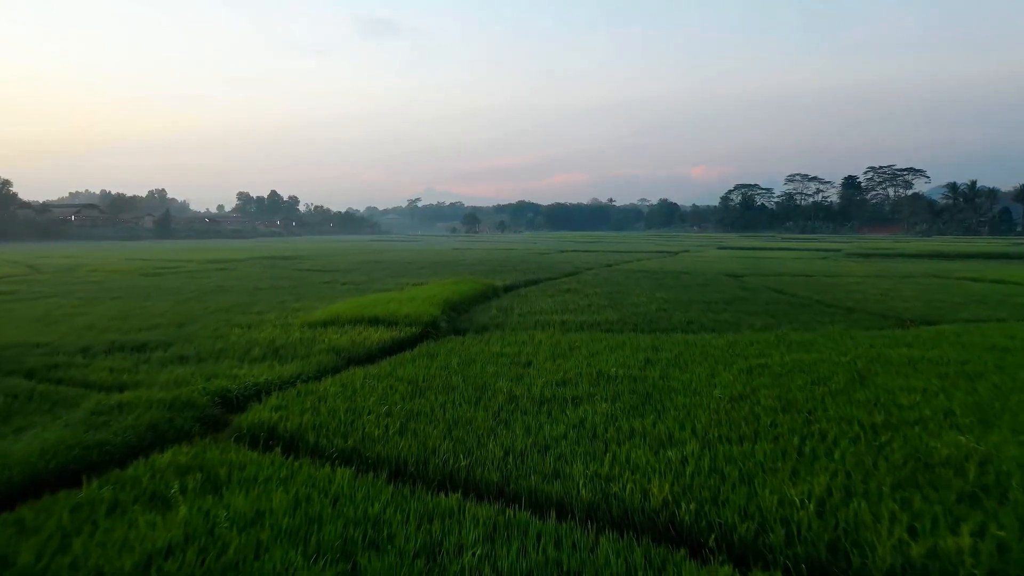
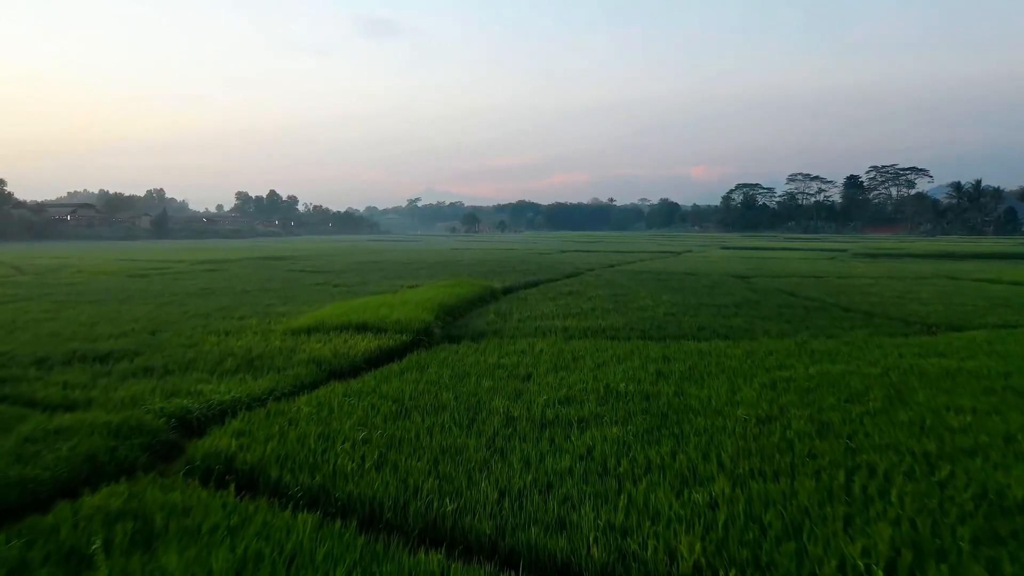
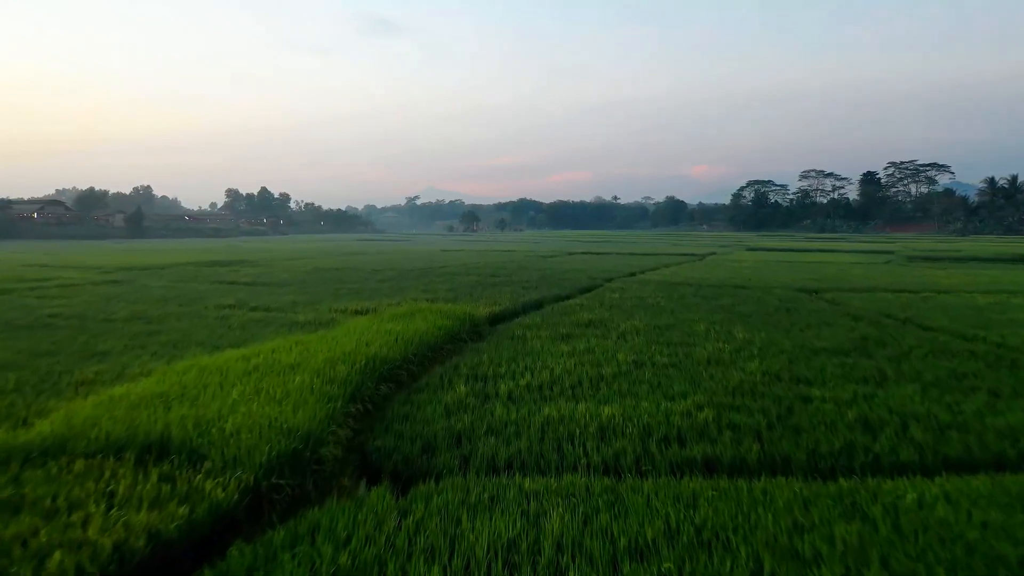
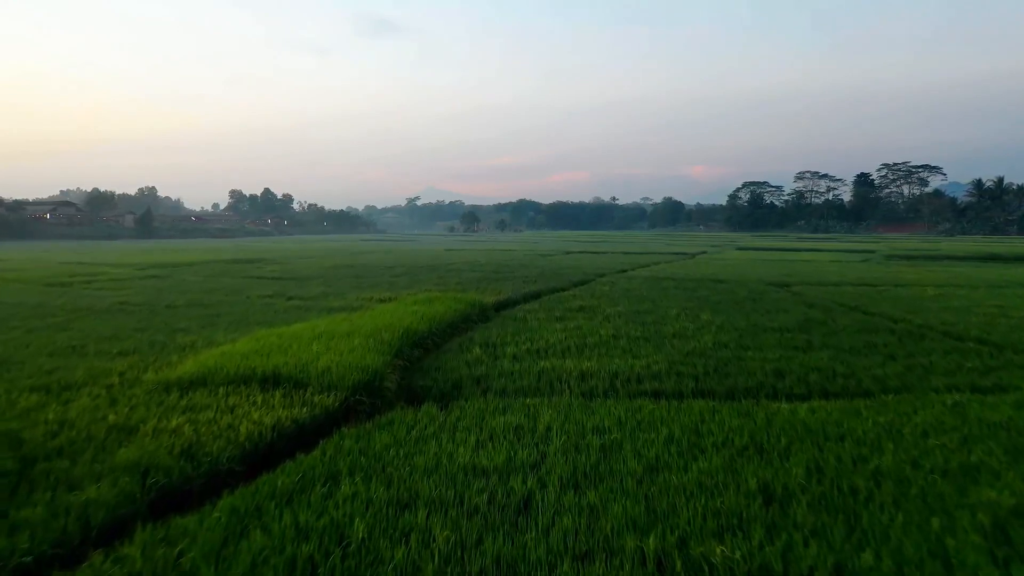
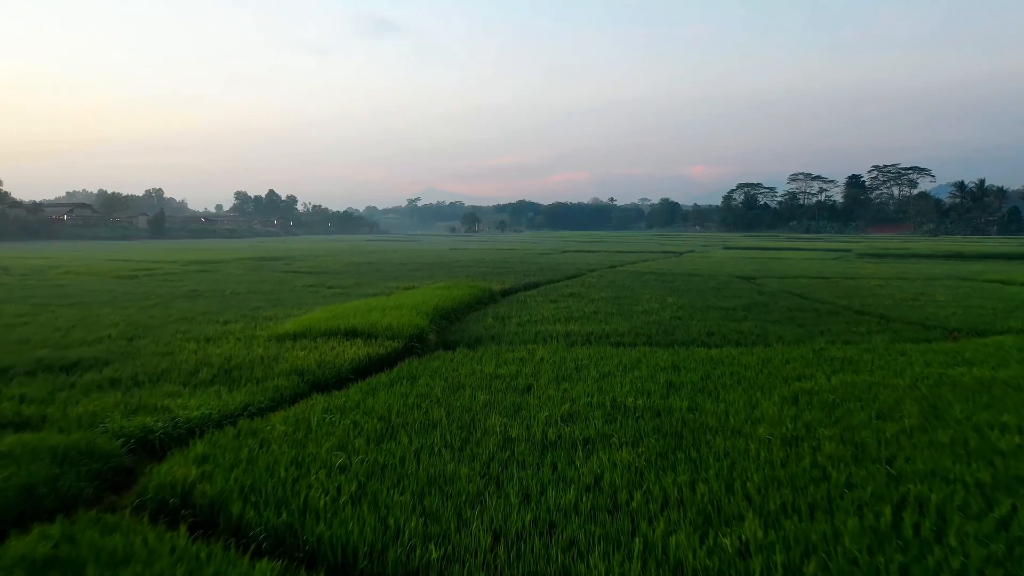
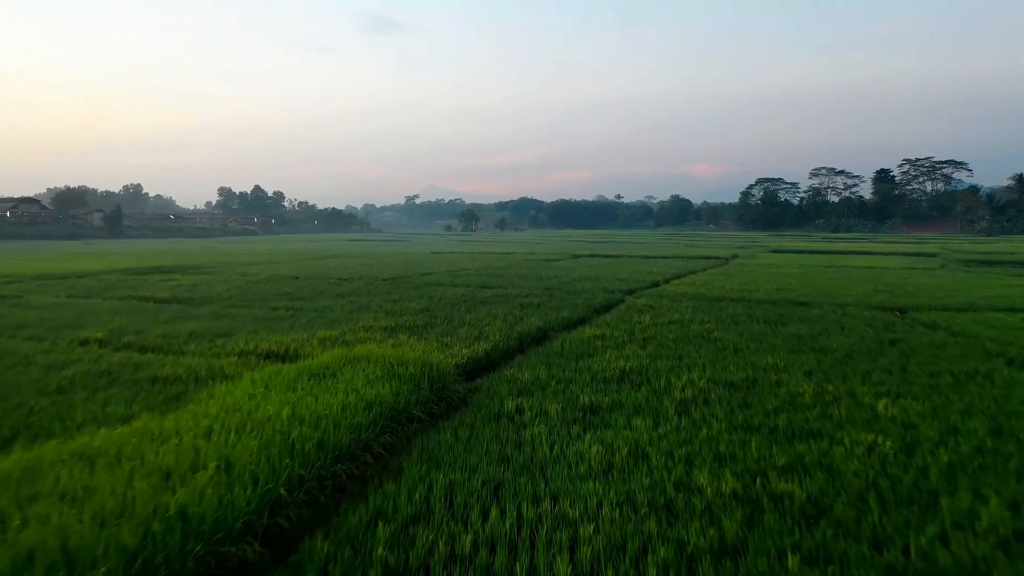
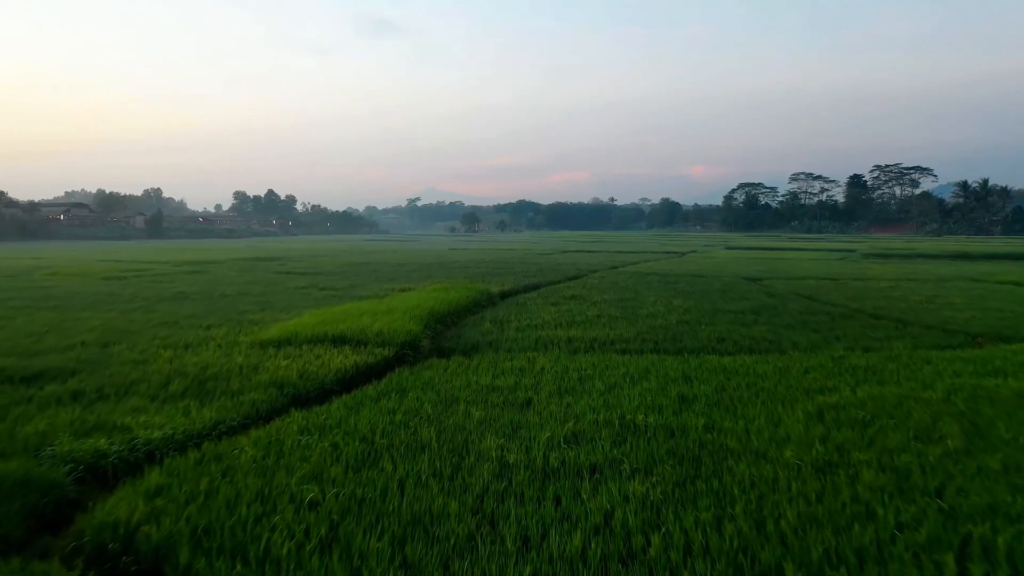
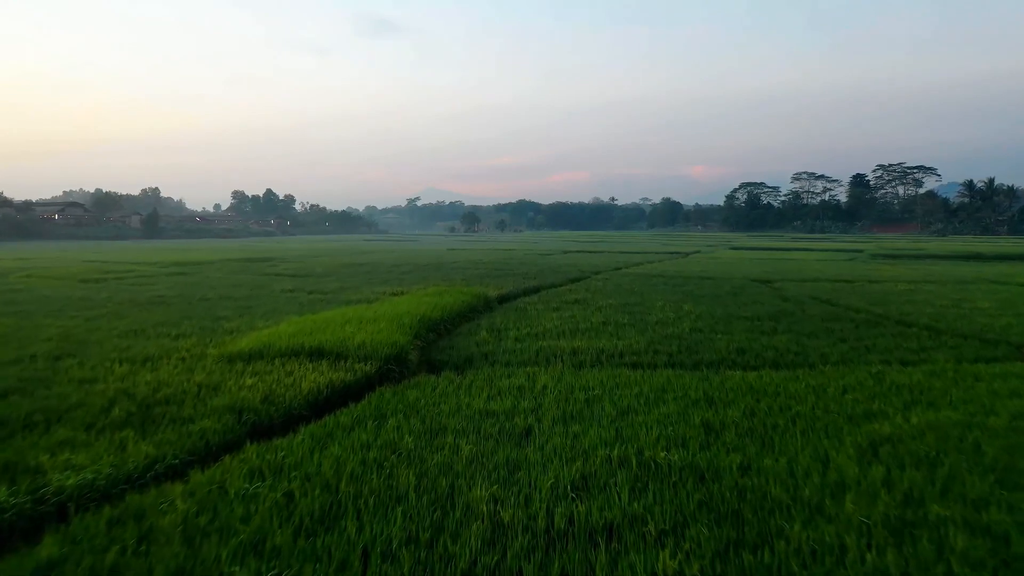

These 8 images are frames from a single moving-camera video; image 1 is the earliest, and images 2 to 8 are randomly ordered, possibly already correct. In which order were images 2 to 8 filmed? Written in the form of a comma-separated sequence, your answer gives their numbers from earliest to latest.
2, 5, 7, 8, 4, 3, 6
